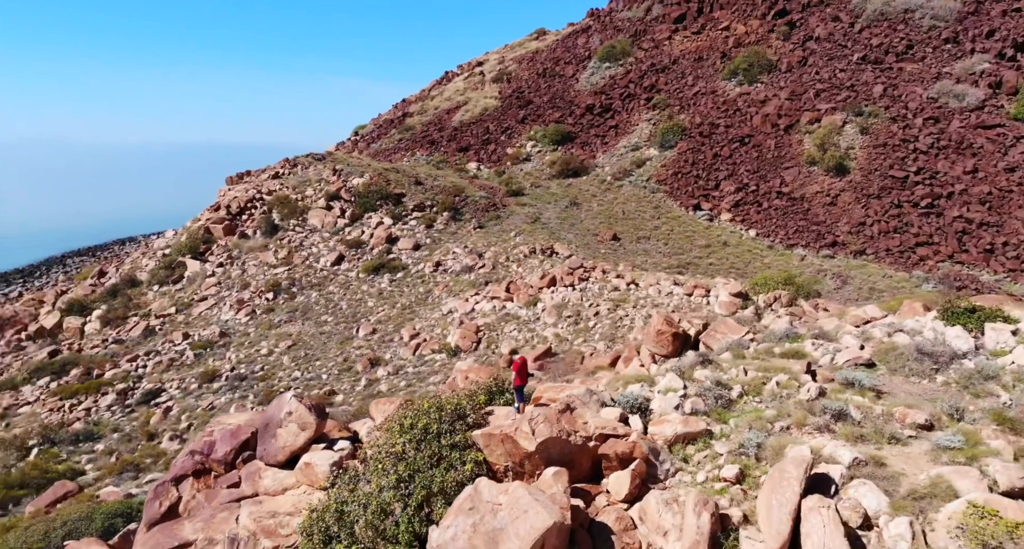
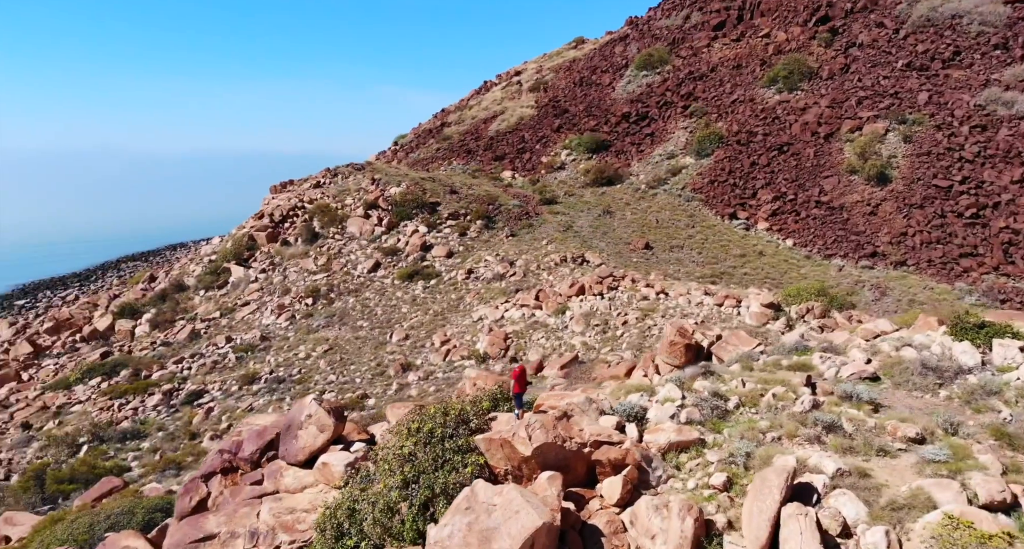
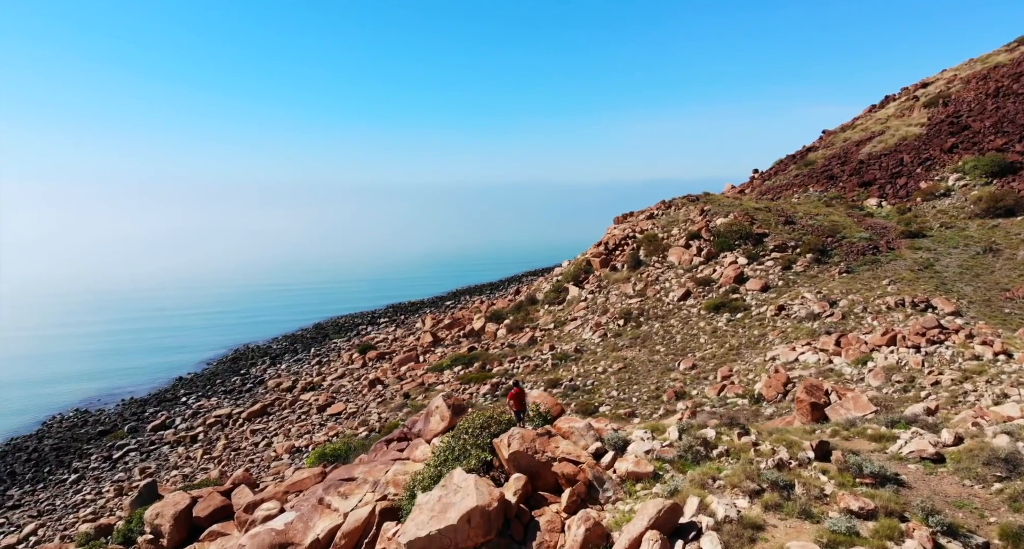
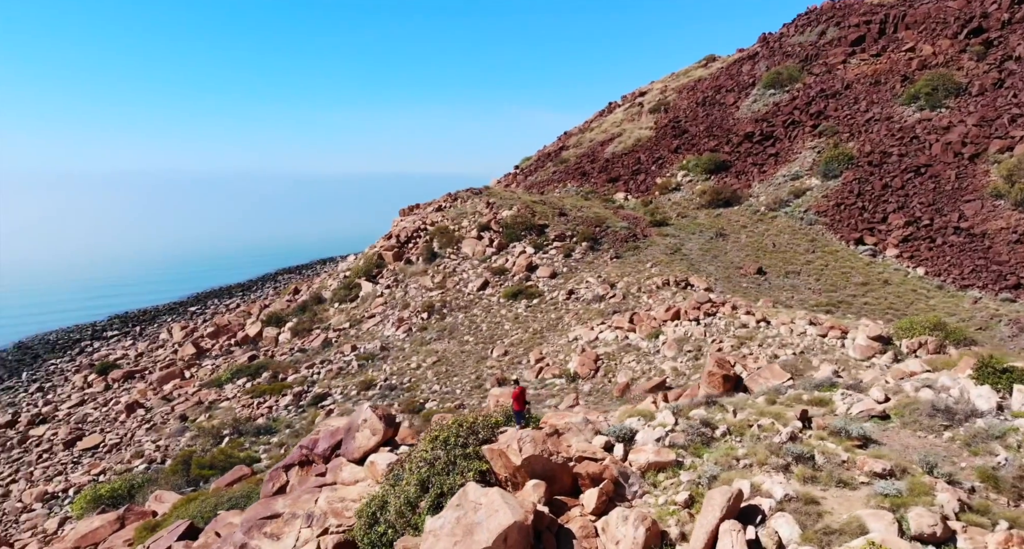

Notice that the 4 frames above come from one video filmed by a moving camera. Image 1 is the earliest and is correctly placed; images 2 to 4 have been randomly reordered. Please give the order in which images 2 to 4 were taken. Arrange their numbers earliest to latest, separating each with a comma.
2, 4, 3
